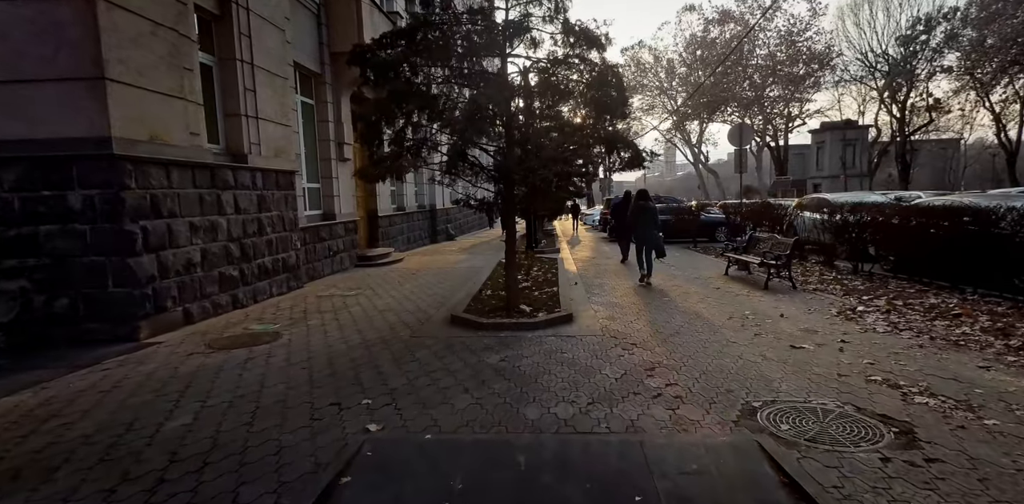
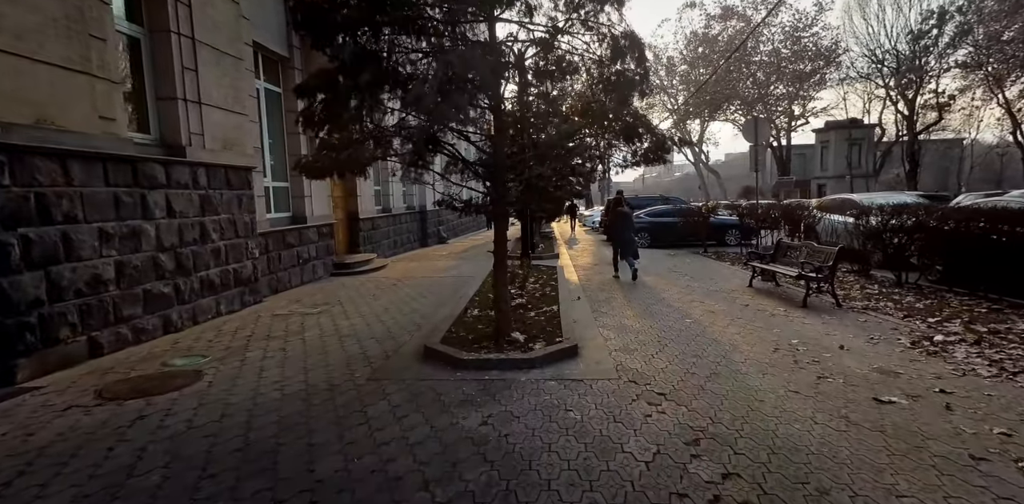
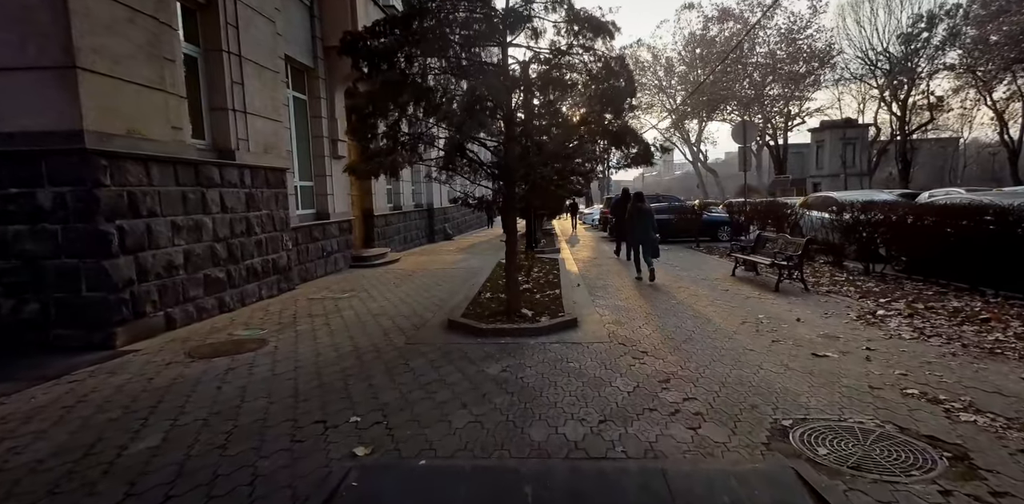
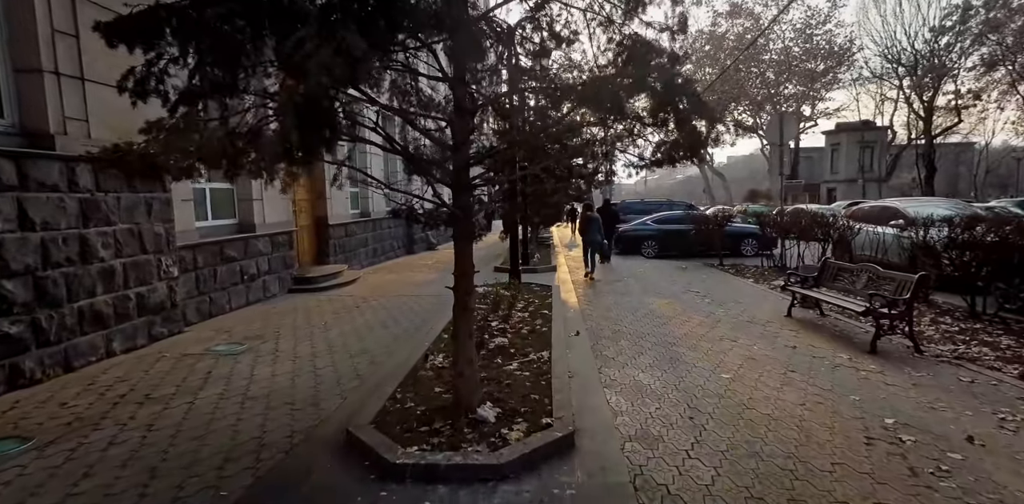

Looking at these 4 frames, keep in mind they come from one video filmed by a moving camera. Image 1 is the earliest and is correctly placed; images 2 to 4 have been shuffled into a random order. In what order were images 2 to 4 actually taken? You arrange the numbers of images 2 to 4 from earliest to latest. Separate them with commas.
3, 2, 4
